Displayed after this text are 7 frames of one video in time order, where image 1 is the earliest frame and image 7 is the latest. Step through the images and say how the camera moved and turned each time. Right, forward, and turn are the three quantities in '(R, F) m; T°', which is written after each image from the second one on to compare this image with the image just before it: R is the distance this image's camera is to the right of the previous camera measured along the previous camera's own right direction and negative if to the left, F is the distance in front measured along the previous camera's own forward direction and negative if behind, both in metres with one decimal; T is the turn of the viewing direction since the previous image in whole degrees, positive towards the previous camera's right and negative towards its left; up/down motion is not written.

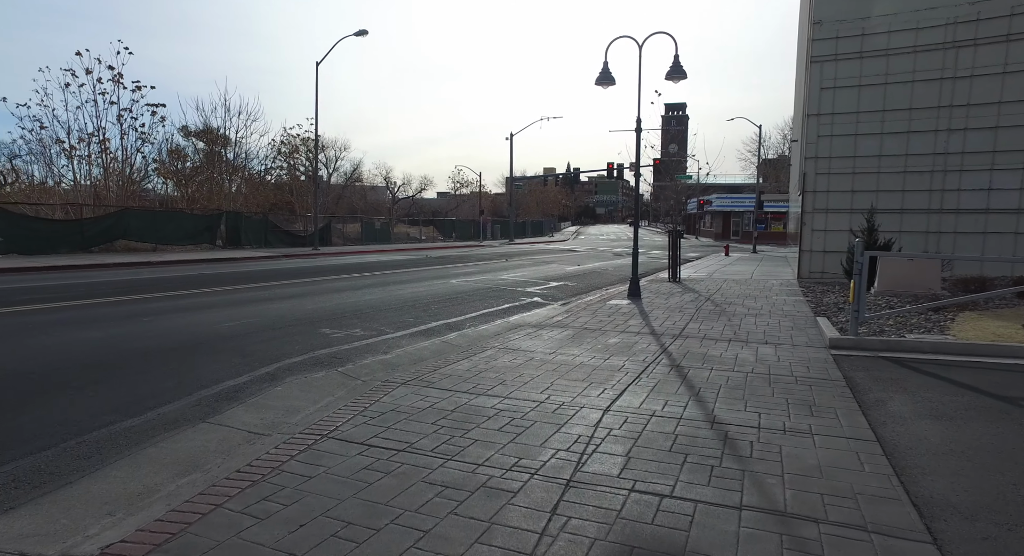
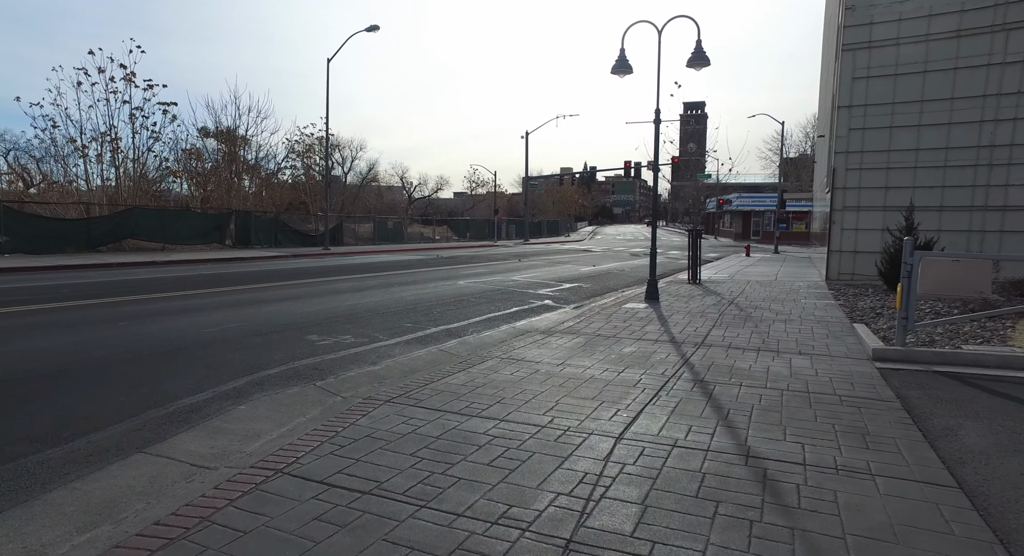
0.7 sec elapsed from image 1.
(+0.2, +0.8) m; -2°
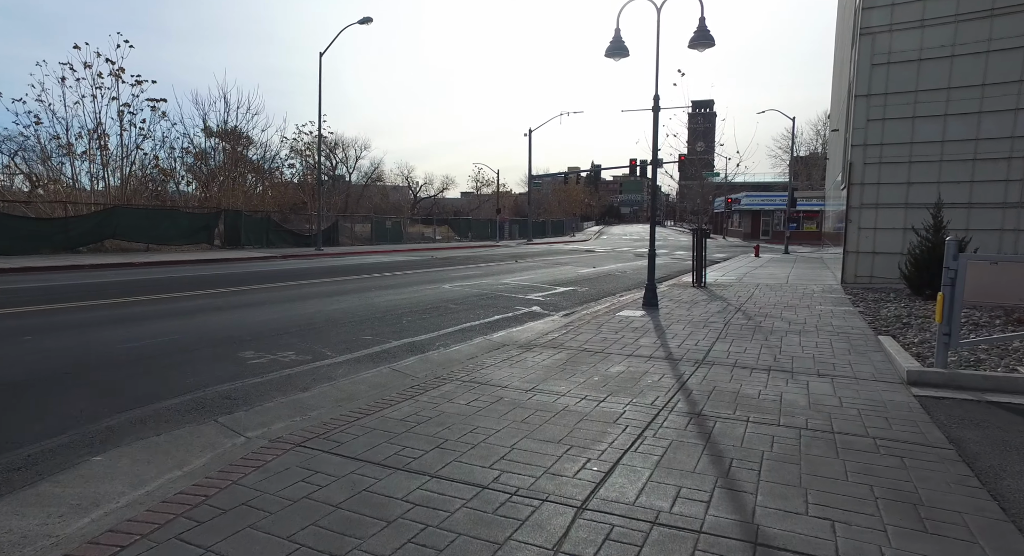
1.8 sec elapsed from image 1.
(+0.5, +1.2) m; -1°
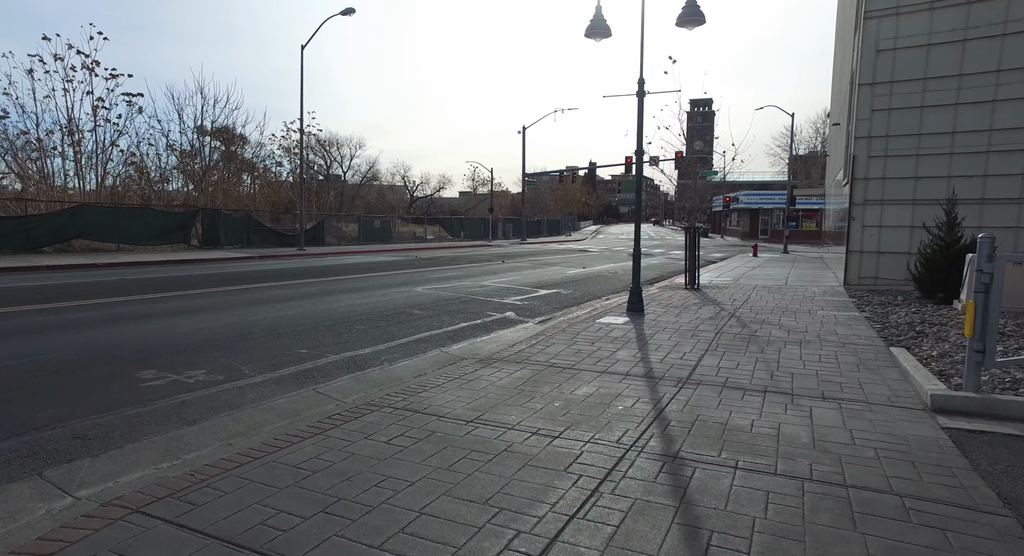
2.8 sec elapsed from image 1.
(+0.5, +1.1) m; 0°
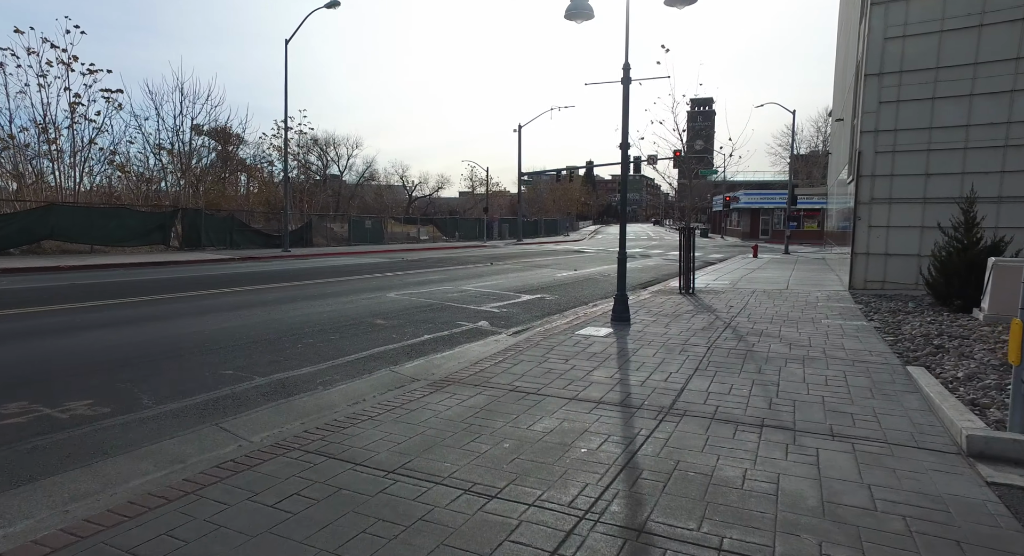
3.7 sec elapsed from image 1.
(+0.5, +1.0) m; 0°
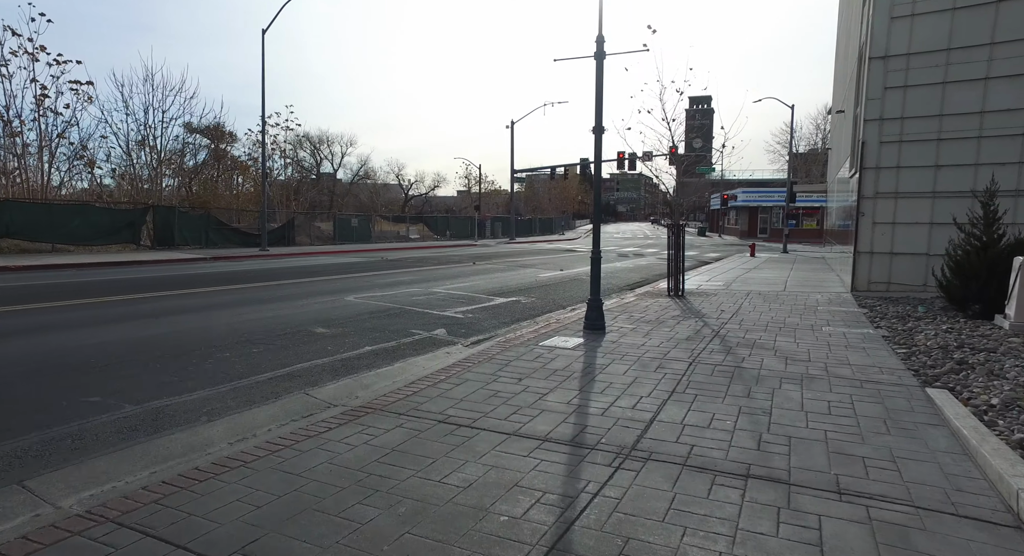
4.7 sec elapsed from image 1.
(+0.6, +1.2) m; 0°
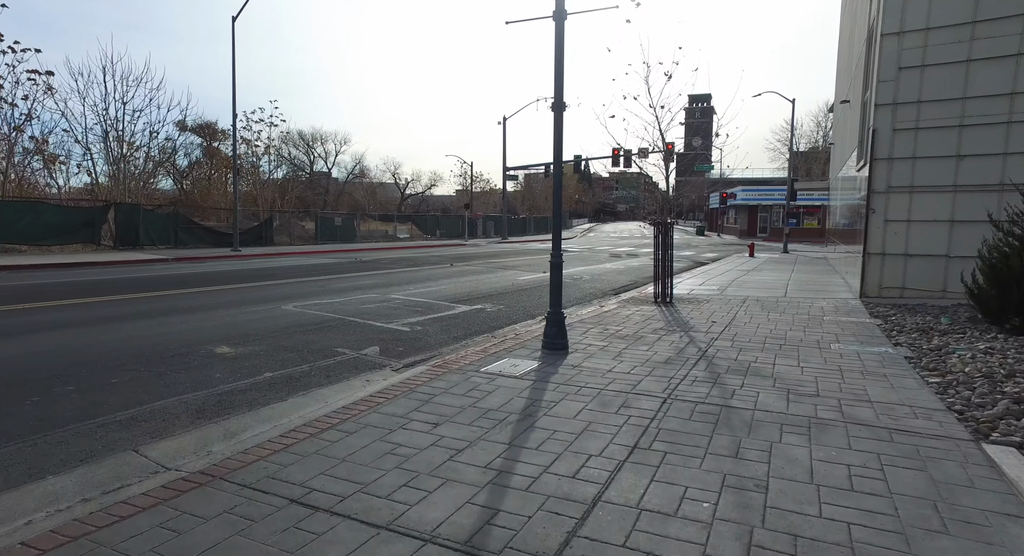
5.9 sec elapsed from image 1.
(+0.7, +1.5) m; 0°
